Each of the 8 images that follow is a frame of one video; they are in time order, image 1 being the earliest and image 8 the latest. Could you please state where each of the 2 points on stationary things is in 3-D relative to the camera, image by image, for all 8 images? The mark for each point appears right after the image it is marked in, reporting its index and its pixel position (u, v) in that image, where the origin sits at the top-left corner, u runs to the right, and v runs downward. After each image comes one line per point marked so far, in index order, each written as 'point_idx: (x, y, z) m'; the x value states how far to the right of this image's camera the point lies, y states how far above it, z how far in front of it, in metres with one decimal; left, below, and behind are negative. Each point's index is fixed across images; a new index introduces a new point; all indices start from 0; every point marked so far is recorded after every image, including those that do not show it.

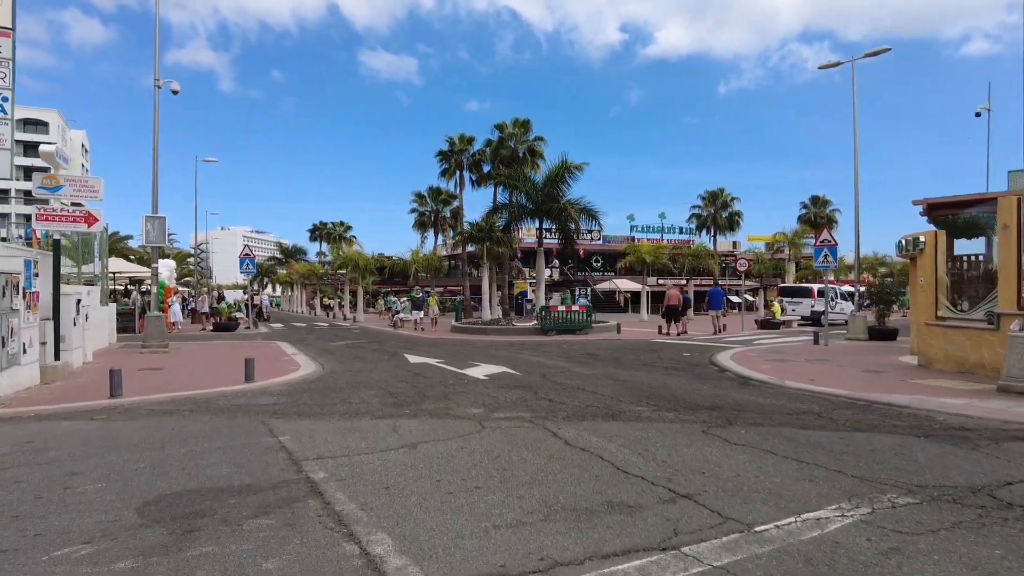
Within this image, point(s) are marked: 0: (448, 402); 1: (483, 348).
0: (-0.9, -1.5, +8.9) m
1: (-0.8, -1.7, +18.5) m
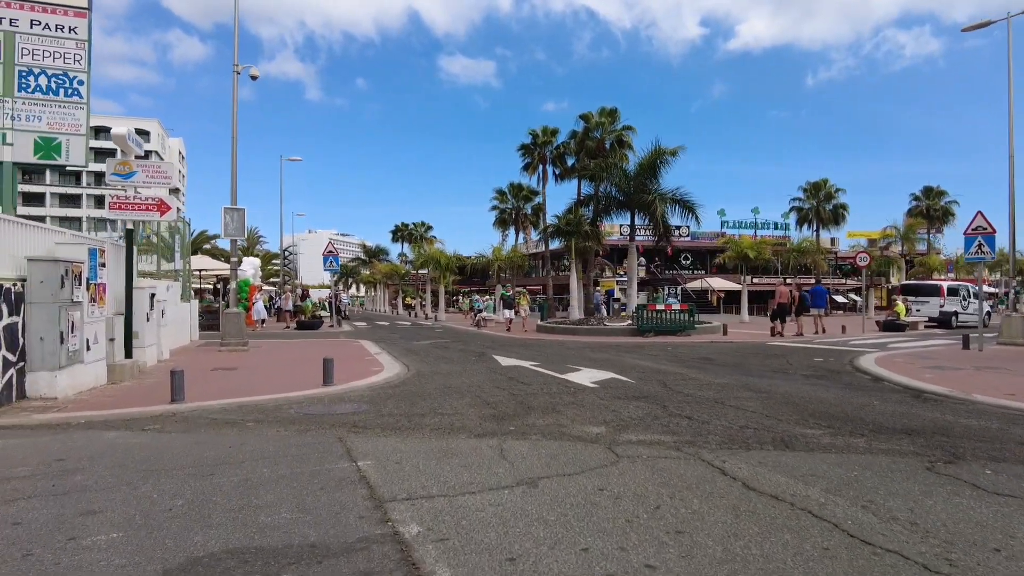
0: (+0.5, -1.4, +7.2) m
1: (+1.7, -1.6, +16.8) m
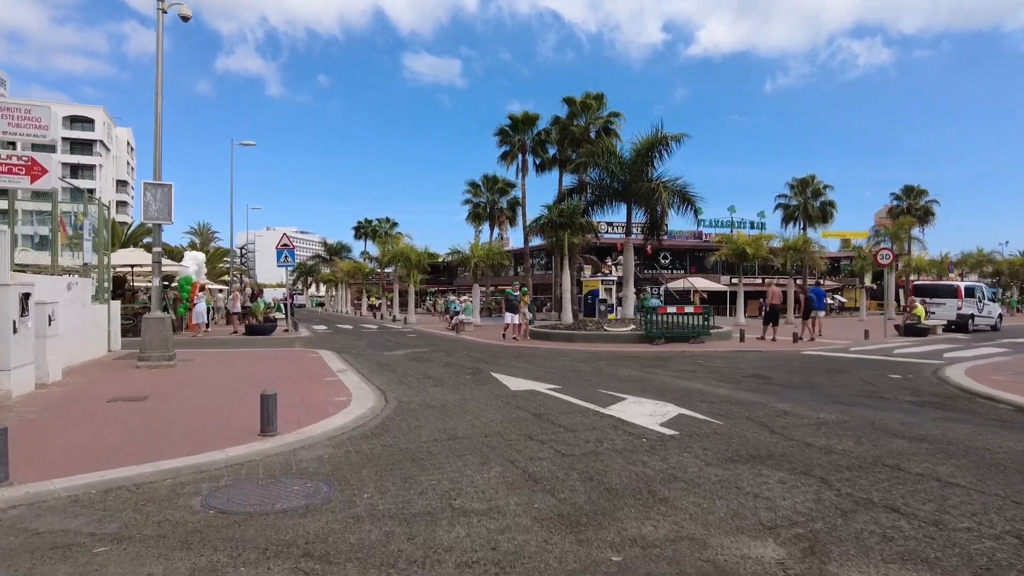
0: (+1.0, -1.4, +4.1) m
1: (+1.6, -1.5, +13.7) m
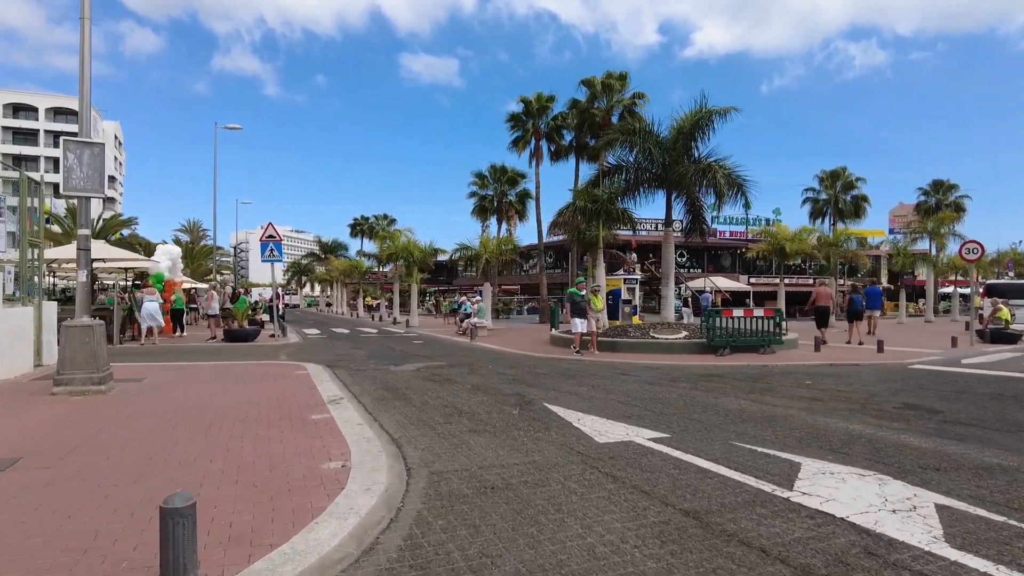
0: (+1.9, -1.3, +0.7) m
1: (+2.4, -1.5, +10.3) m
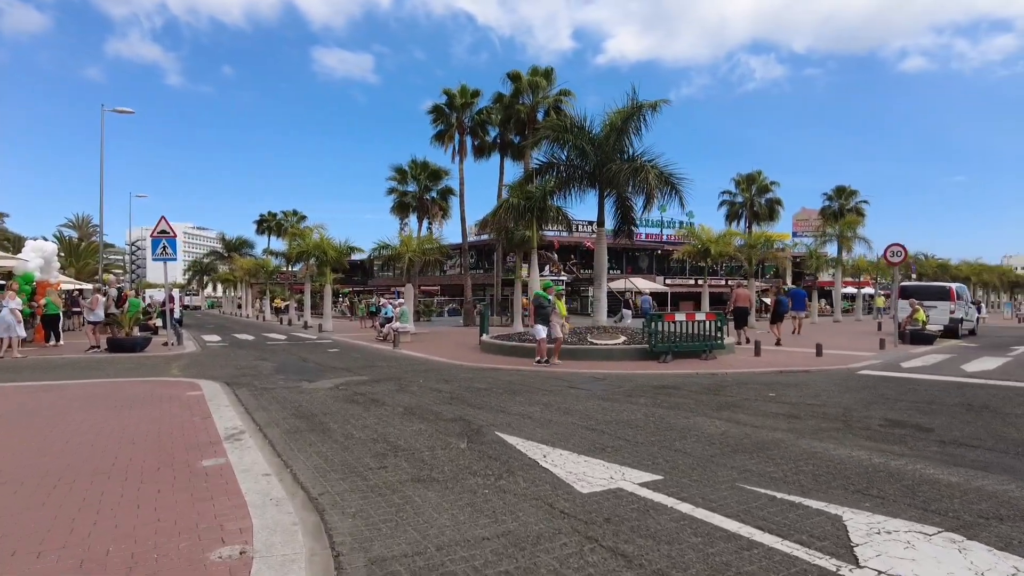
0: (+2.2, -1.4, -0.5) m
1: (+1.6, -1.6, +9.2) m
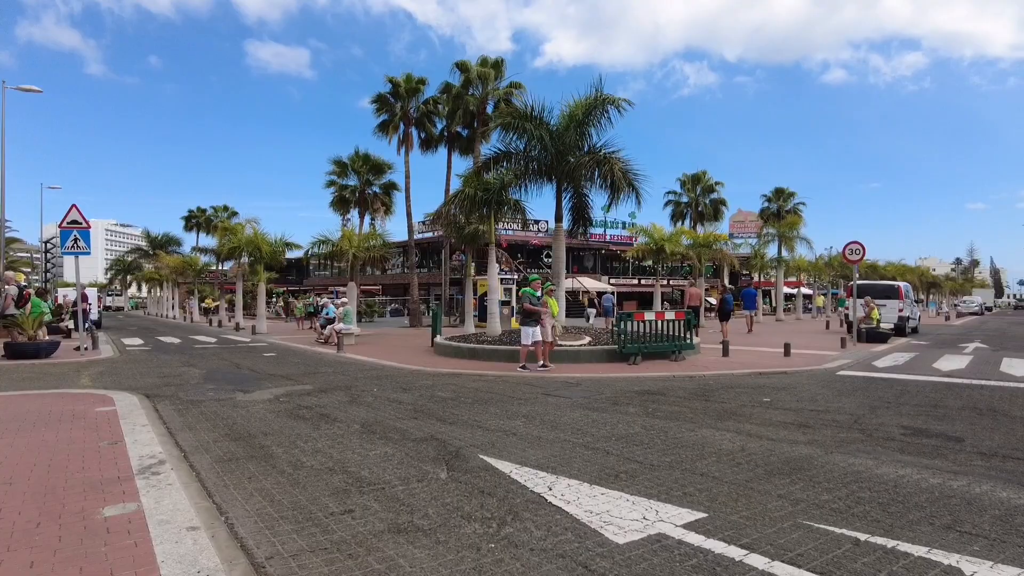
0: (+2.8, -1.3, -1.4) m
1: (+1.3, -1.5, +8.2) m
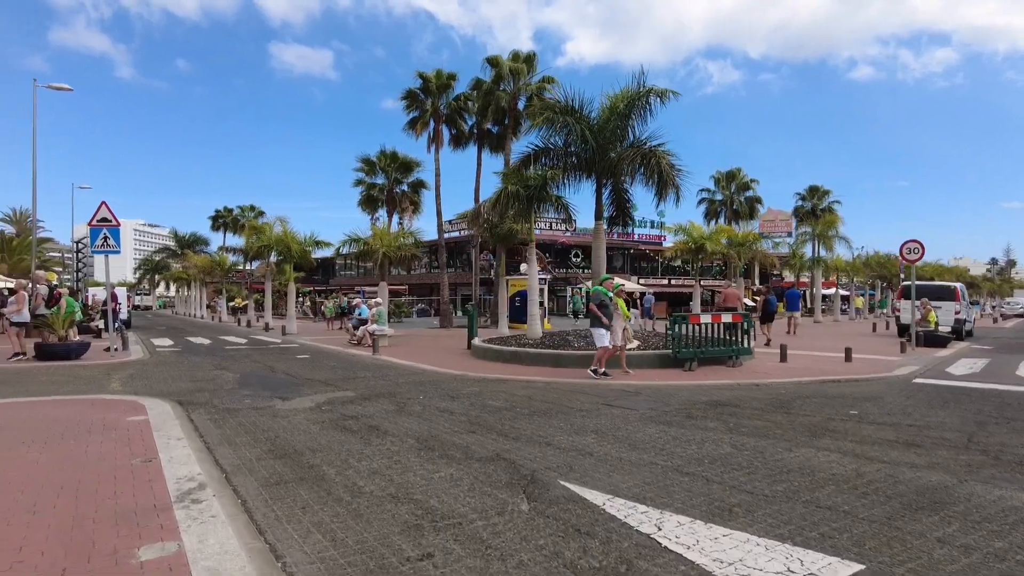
0: (+3.2, -1.3, -2.2) m
1: (+2.0, -1.5, +7.4) m
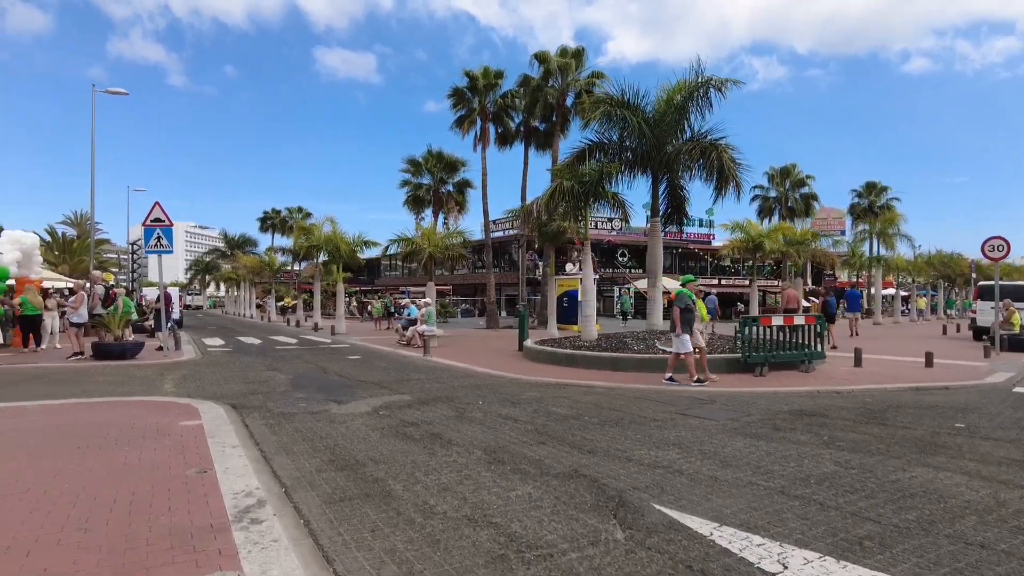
0: (+3.4, -1.3, -3.0) m
1: (+2.7, -1.5, +6.7) m
